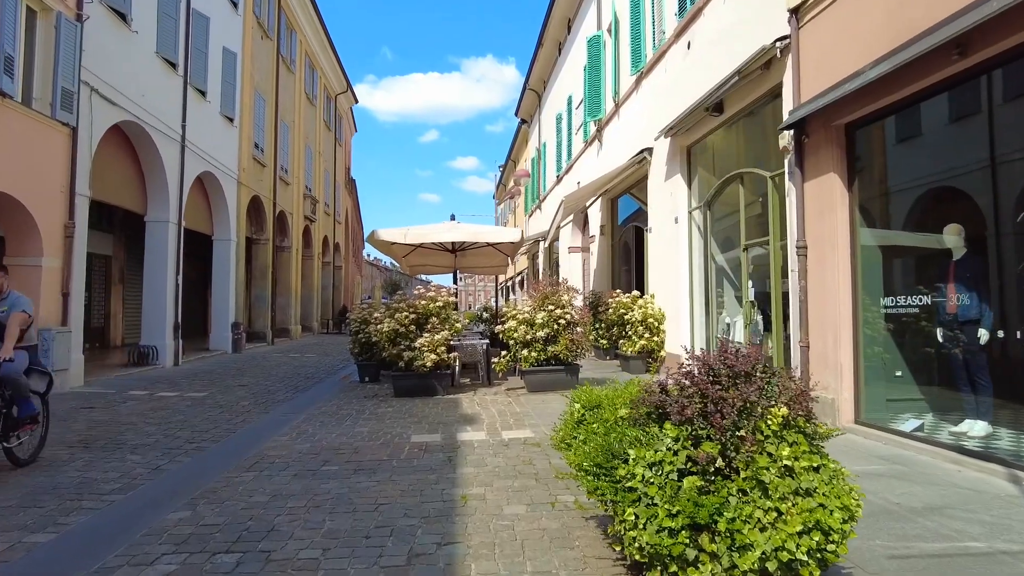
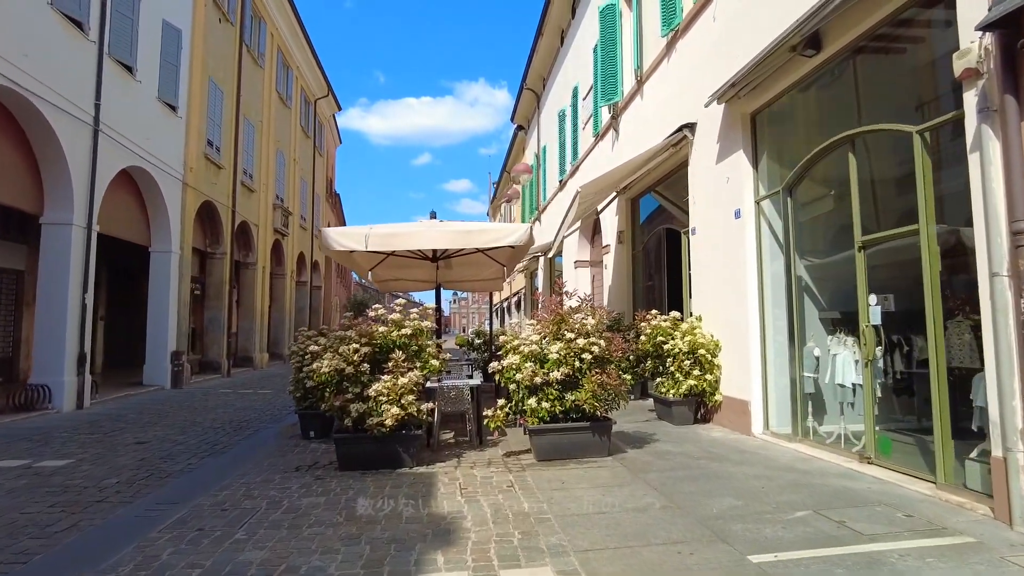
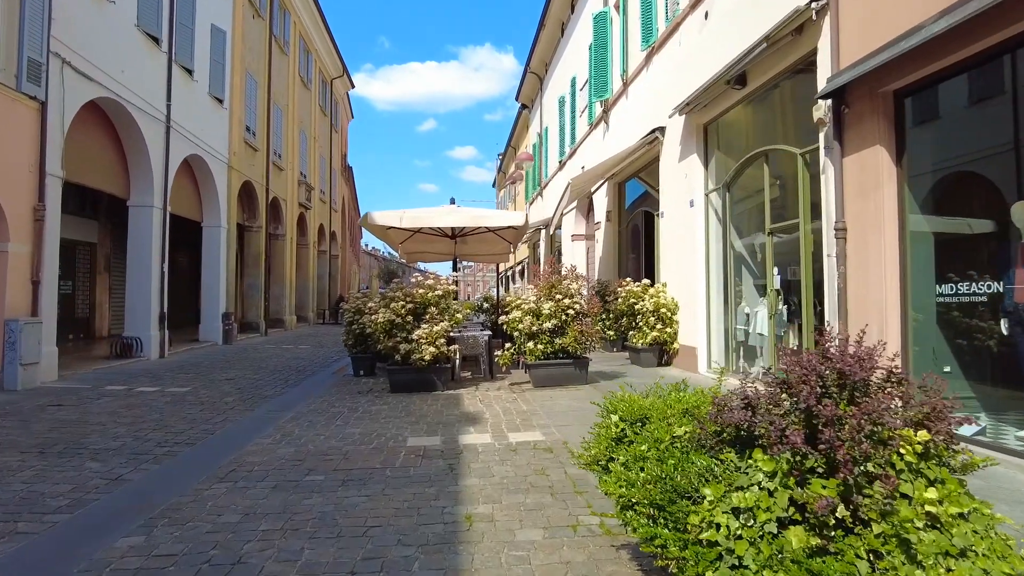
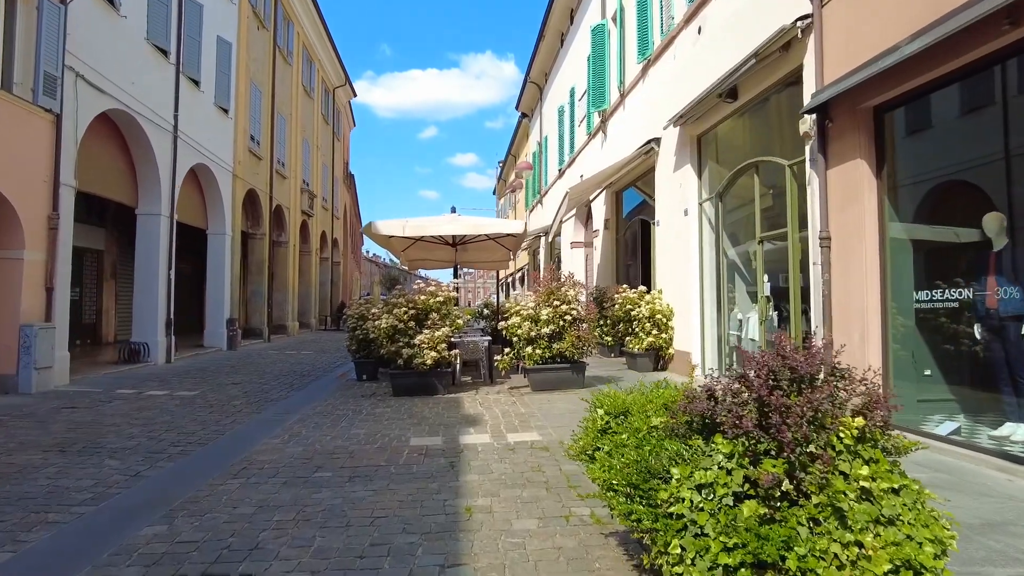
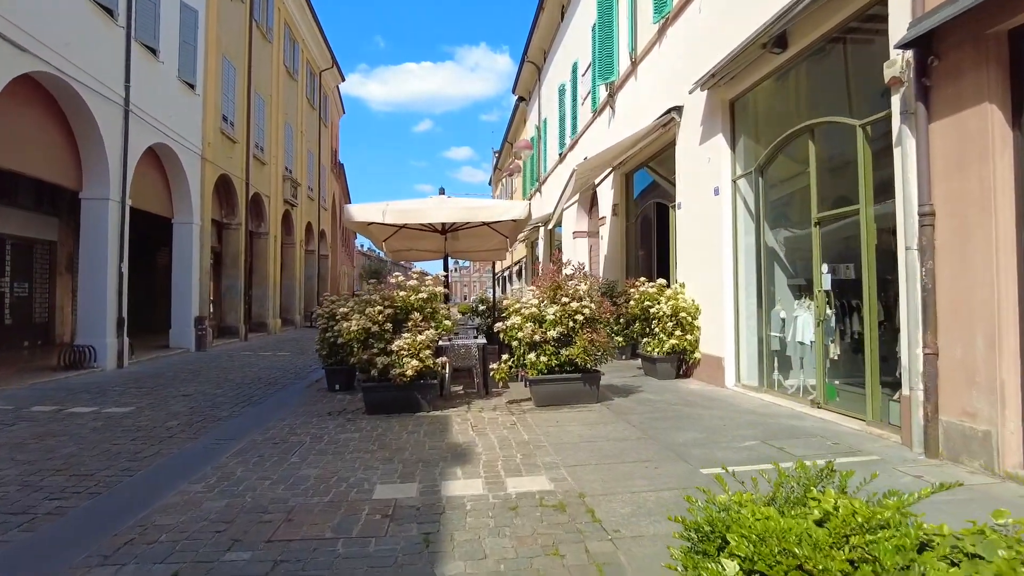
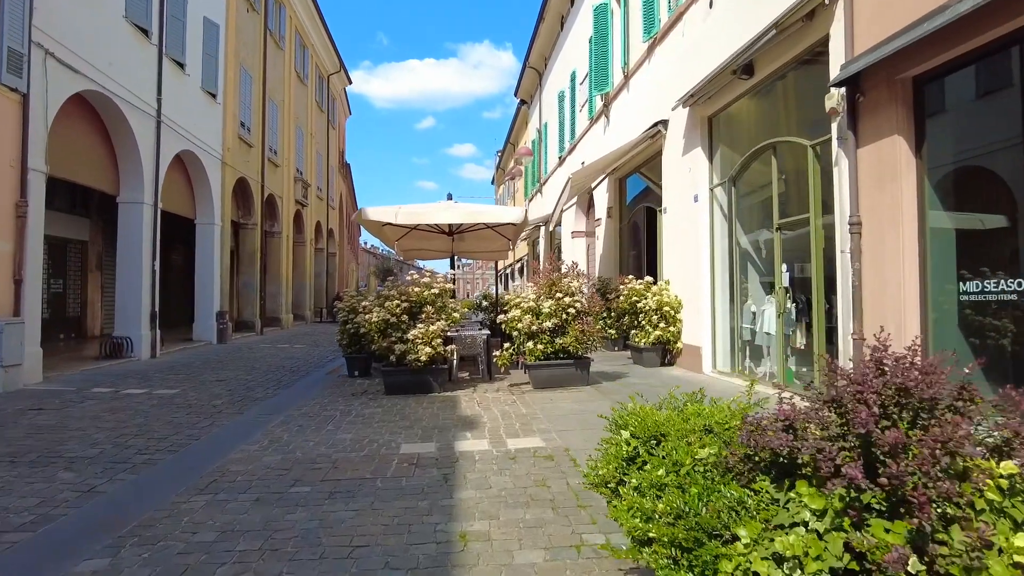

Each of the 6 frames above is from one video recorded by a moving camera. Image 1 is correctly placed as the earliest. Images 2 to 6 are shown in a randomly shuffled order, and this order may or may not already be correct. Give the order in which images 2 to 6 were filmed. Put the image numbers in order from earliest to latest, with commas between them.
4, 3, 6, 5, 2
